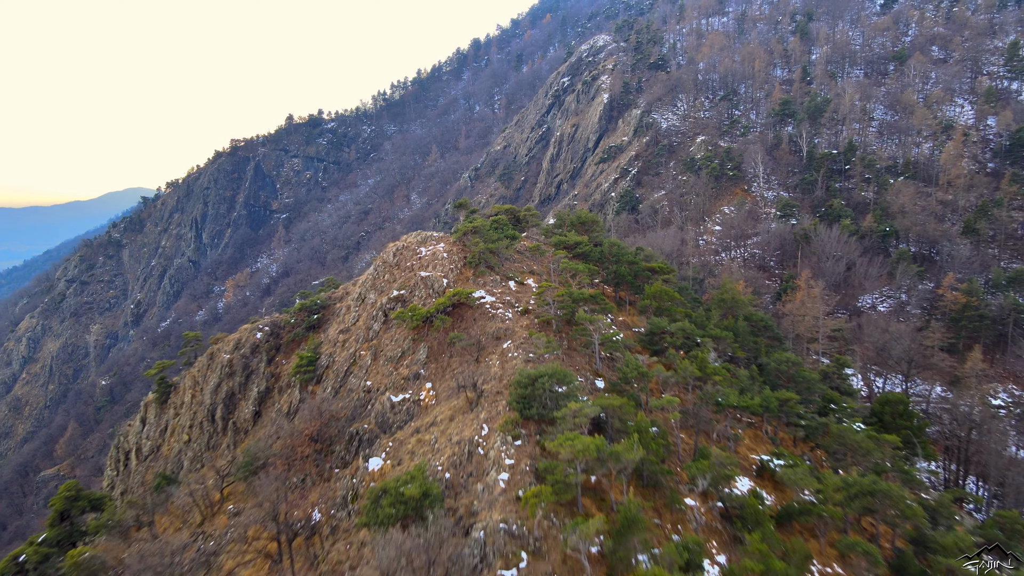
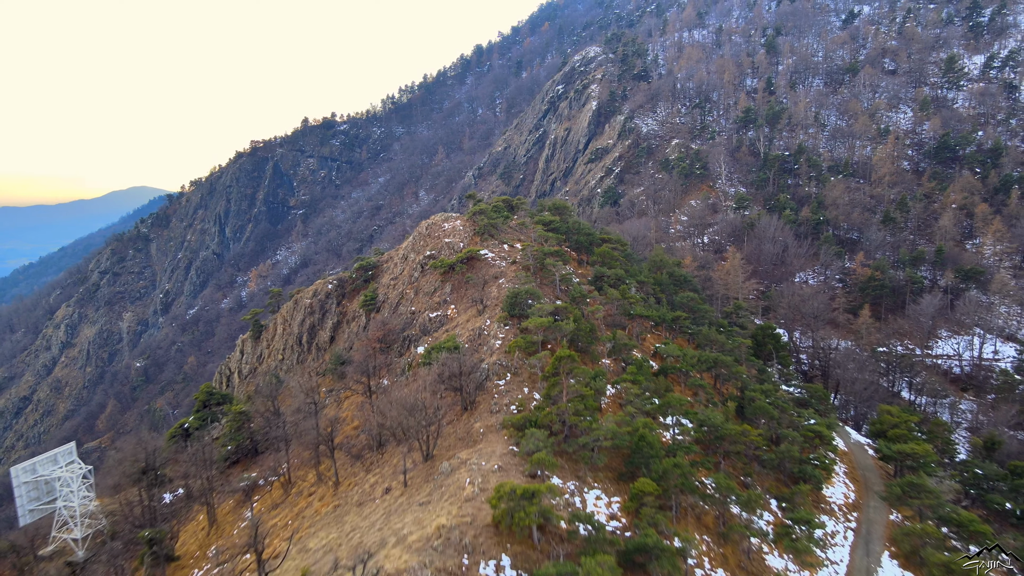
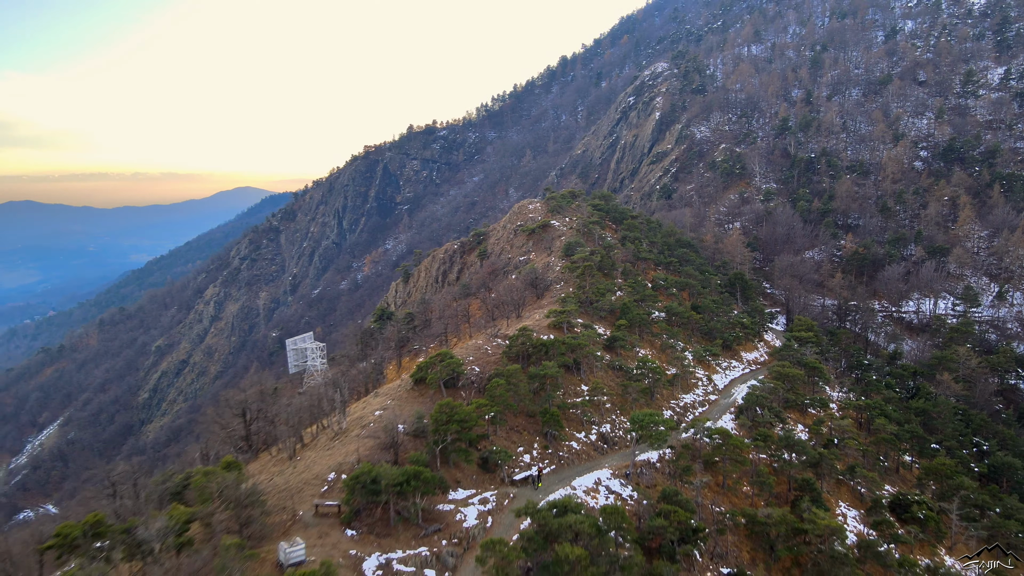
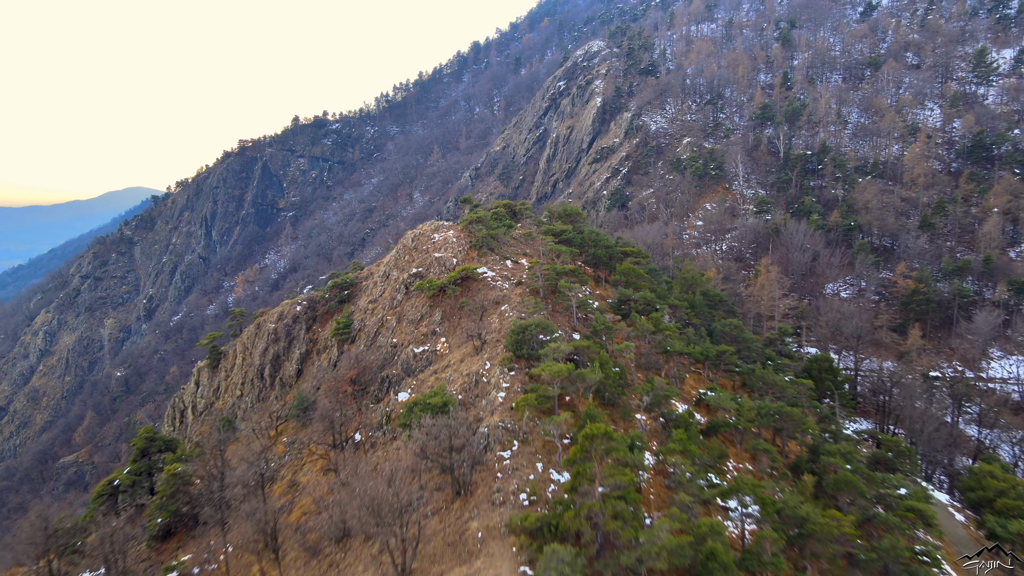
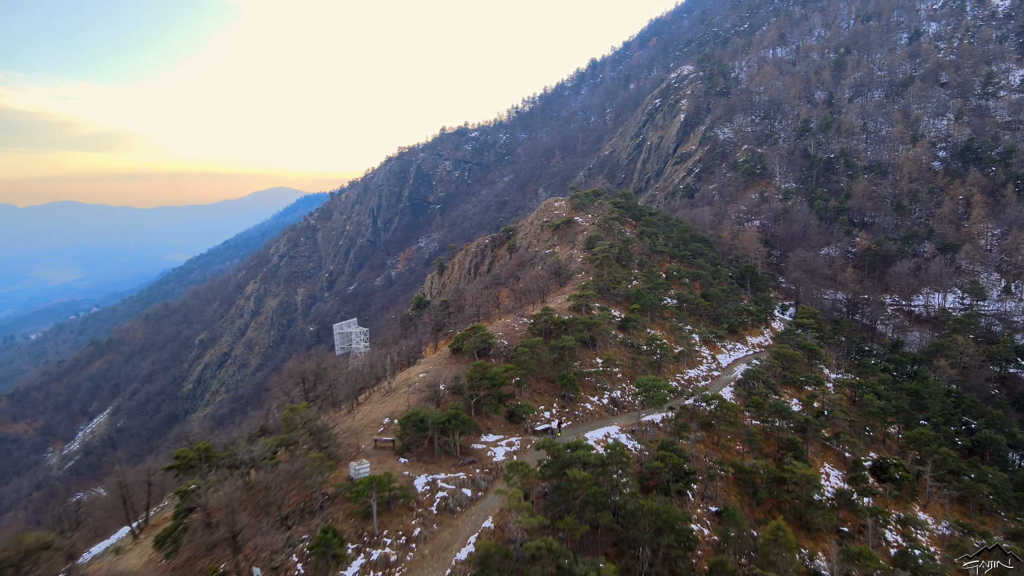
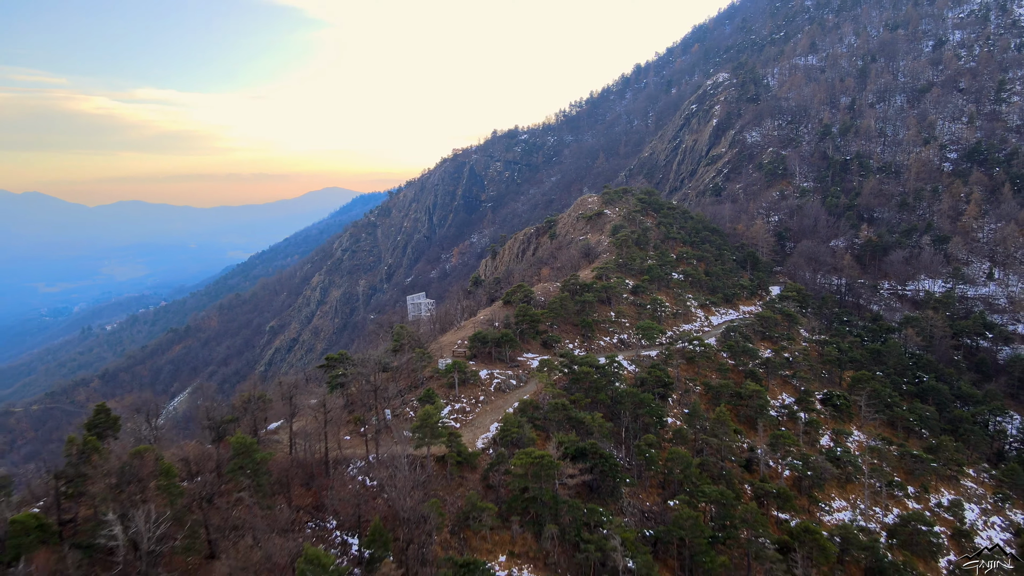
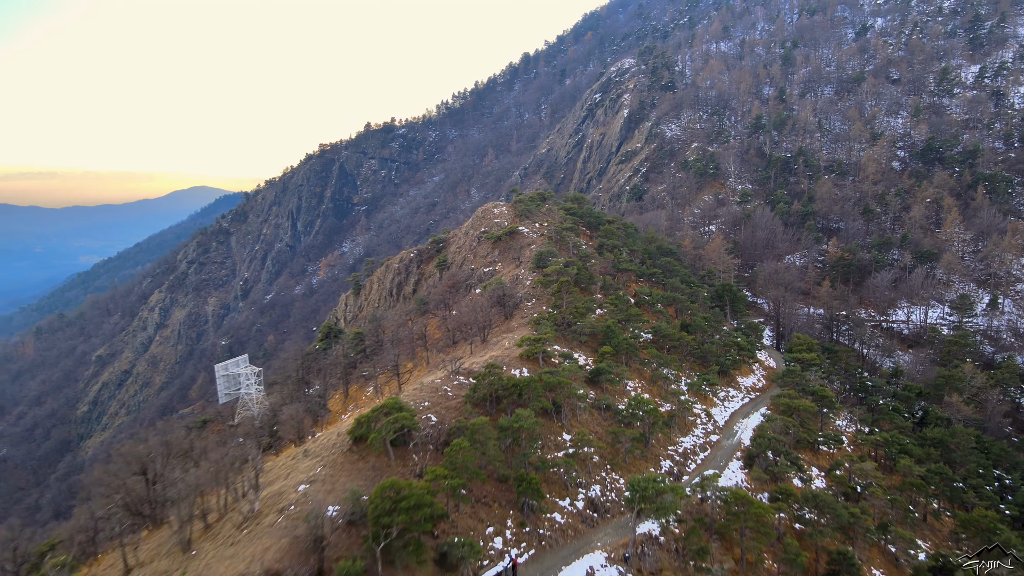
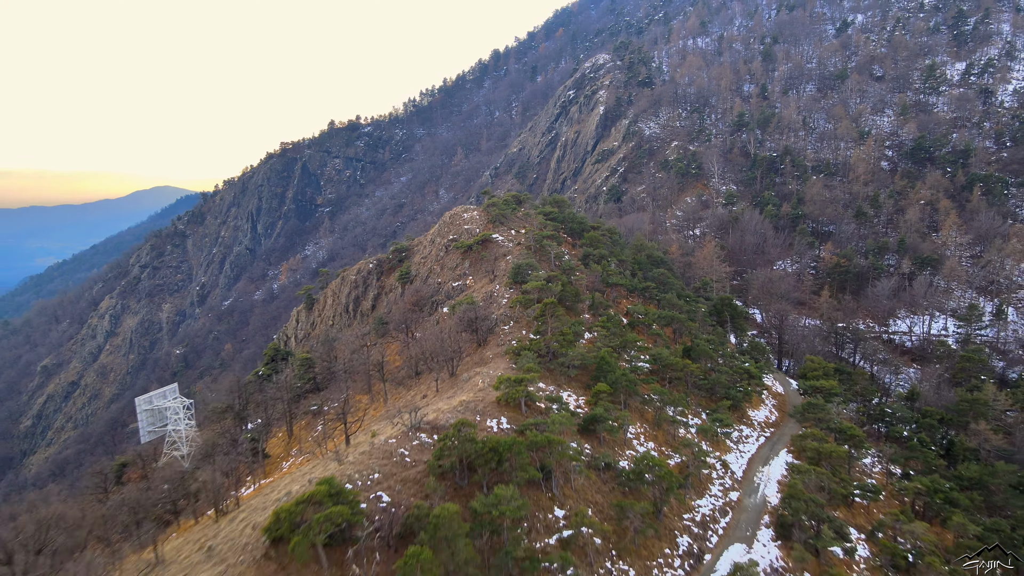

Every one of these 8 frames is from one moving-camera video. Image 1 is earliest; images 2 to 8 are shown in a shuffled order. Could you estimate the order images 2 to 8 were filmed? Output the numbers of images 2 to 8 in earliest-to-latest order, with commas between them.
4, 2, 8, 7, 3, 5, 6
